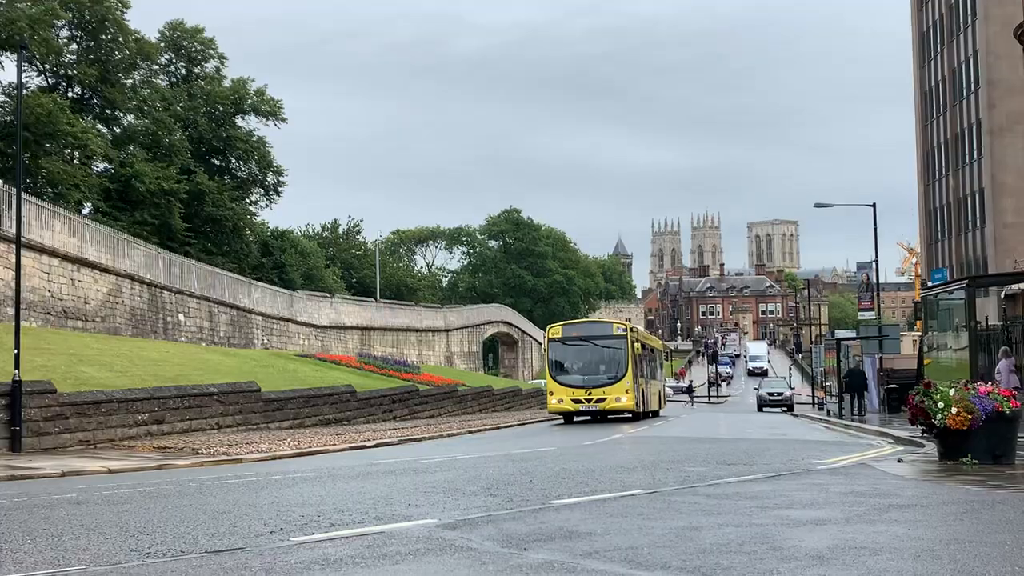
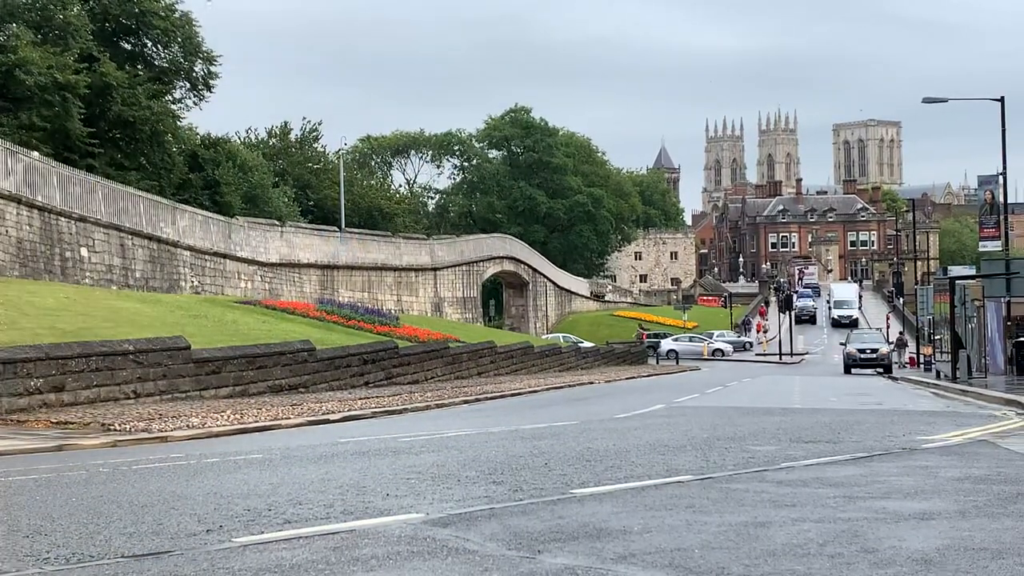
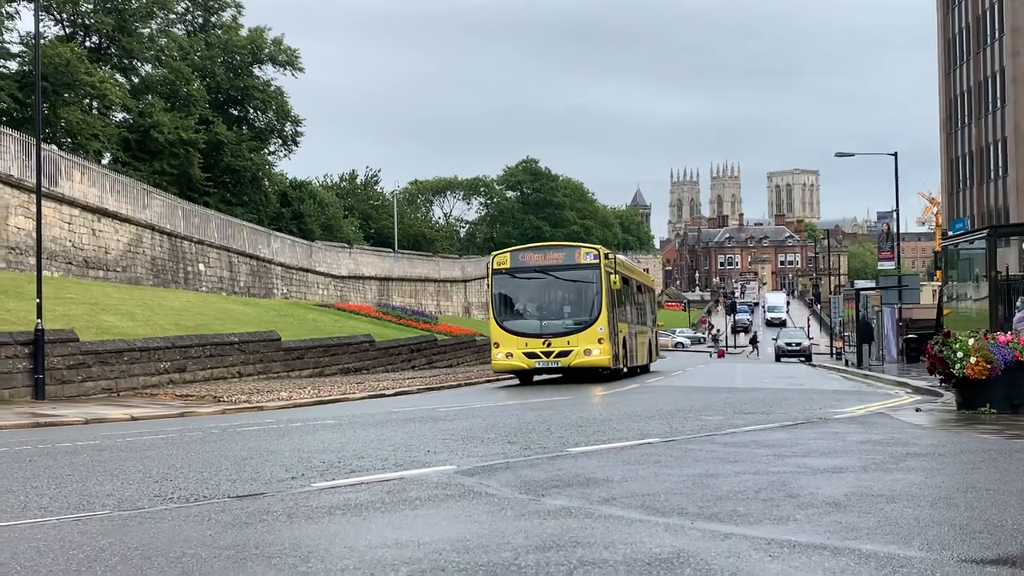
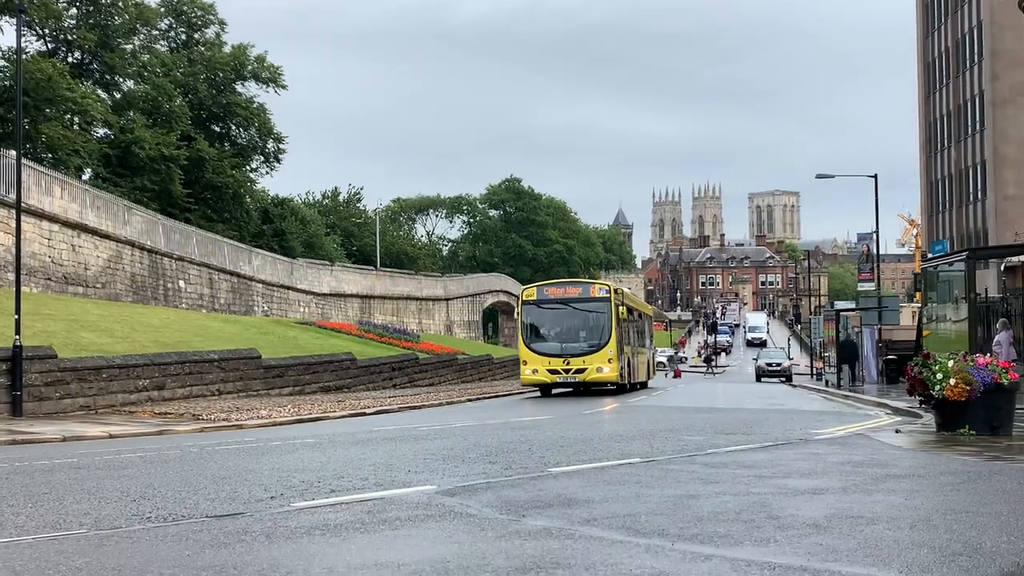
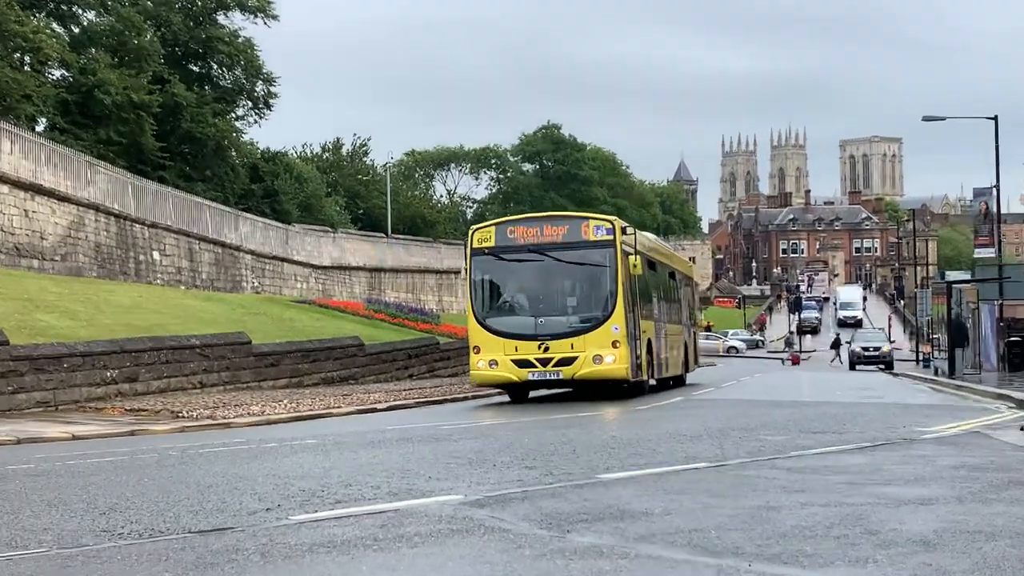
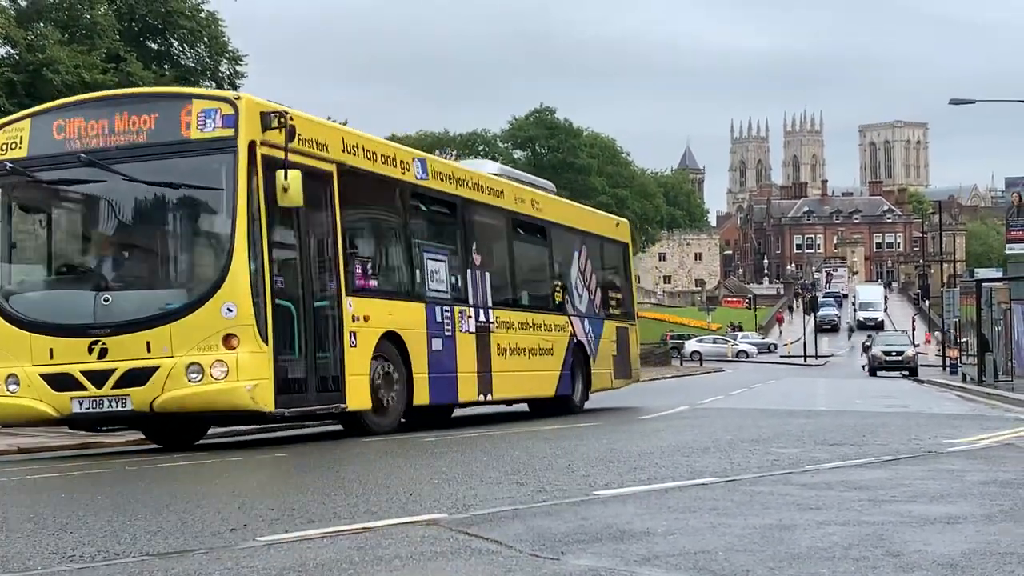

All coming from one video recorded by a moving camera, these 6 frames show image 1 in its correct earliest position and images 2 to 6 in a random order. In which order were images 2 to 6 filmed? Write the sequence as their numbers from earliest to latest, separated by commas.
4, 3, 5, 6, 2
